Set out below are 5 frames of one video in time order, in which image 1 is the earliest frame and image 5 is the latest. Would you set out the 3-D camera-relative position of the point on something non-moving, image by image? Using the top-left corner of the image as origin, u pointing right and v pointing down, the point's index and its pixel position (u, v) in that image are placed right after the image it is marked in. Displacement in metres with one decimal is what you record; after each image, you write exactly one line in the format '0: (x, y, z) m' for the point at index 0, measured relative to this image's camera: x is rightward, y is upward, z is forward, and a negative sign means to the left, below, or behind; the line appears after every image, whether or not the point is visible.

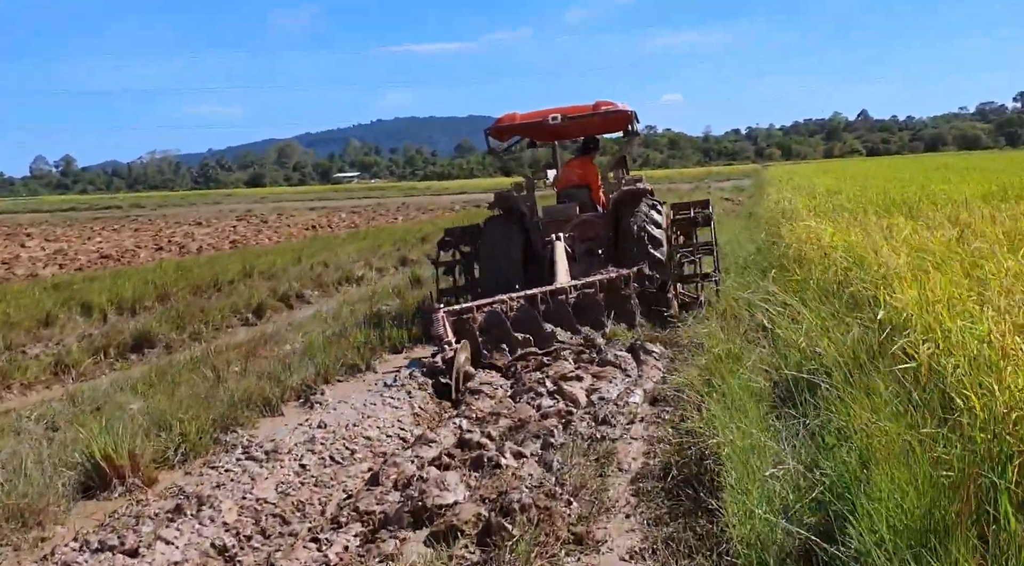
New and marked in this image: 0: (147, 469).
0: (-1.8, -0.9, +5.4) m
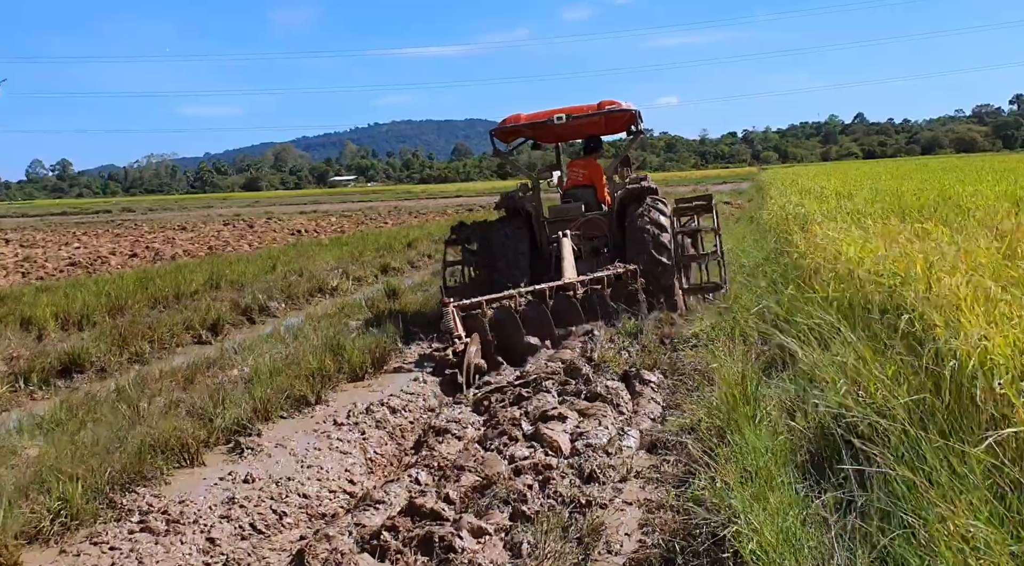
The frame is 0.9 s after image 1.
0: (-1.9, -1.0, +4.3) m
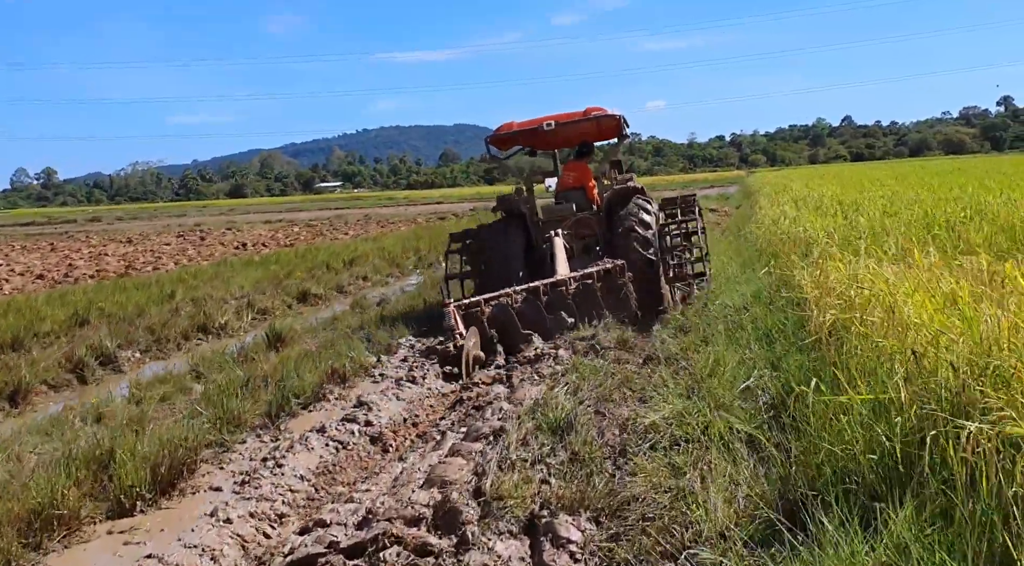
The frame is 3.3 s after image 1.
0: (-2.6, -1.4, +1.5) m
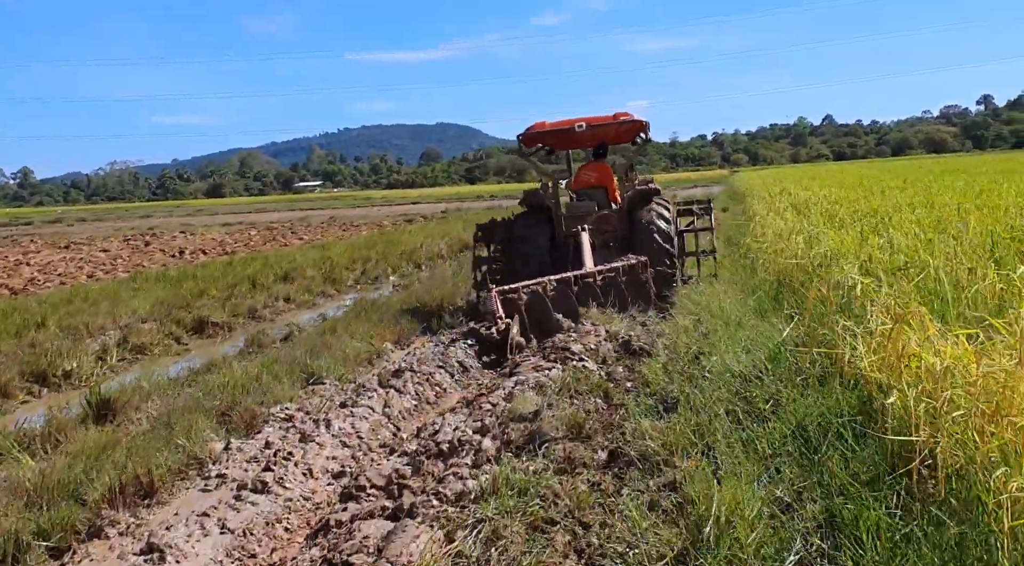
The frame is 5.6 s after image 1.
0: (-2.9, -1.7, -1.1) m
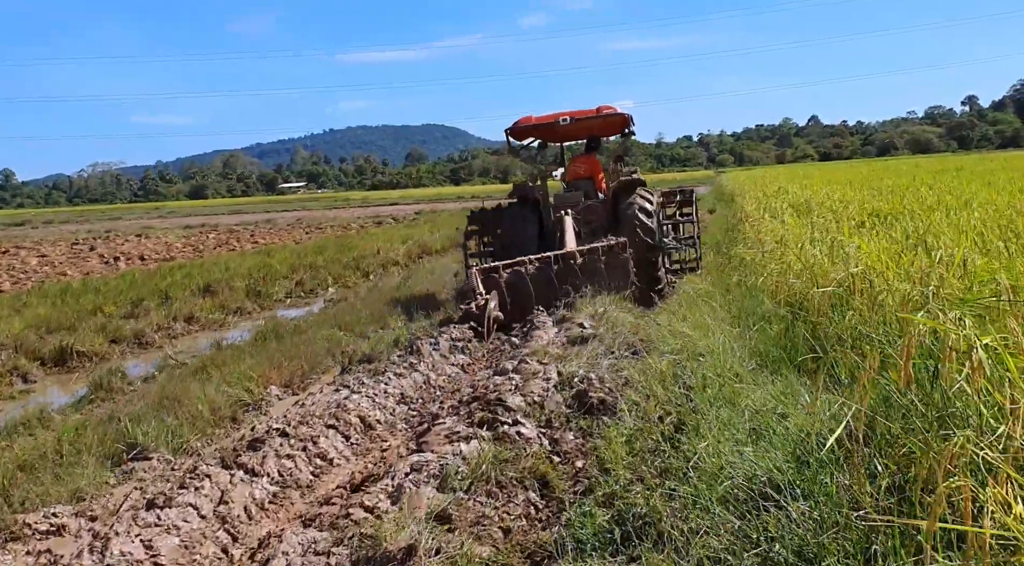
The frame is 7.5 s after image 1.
0: (-3.3, -1.8, -3.4) m
